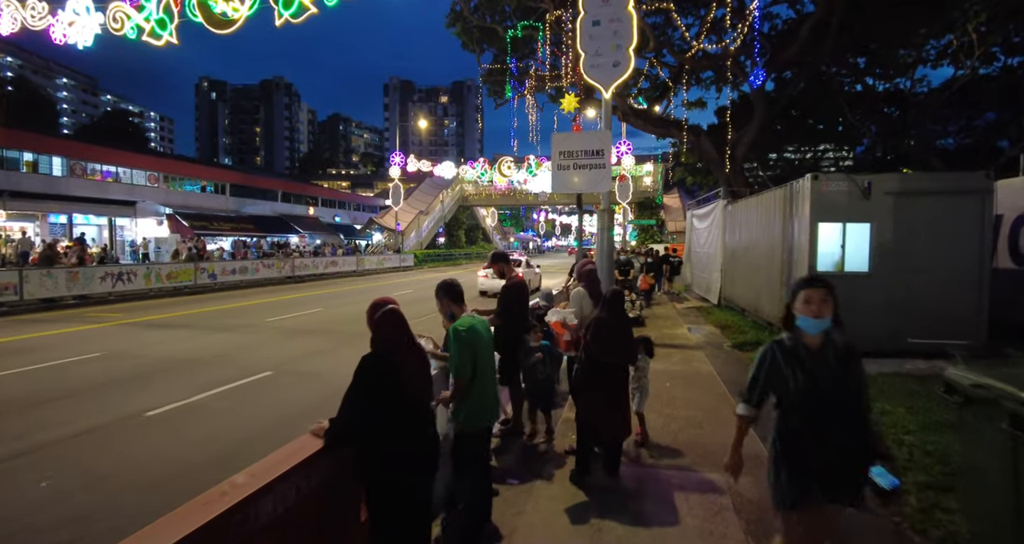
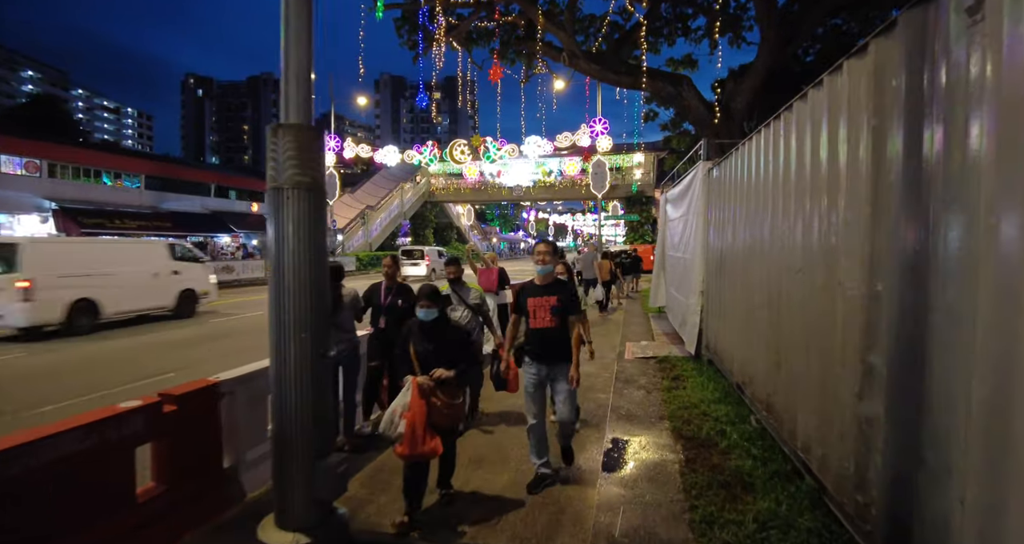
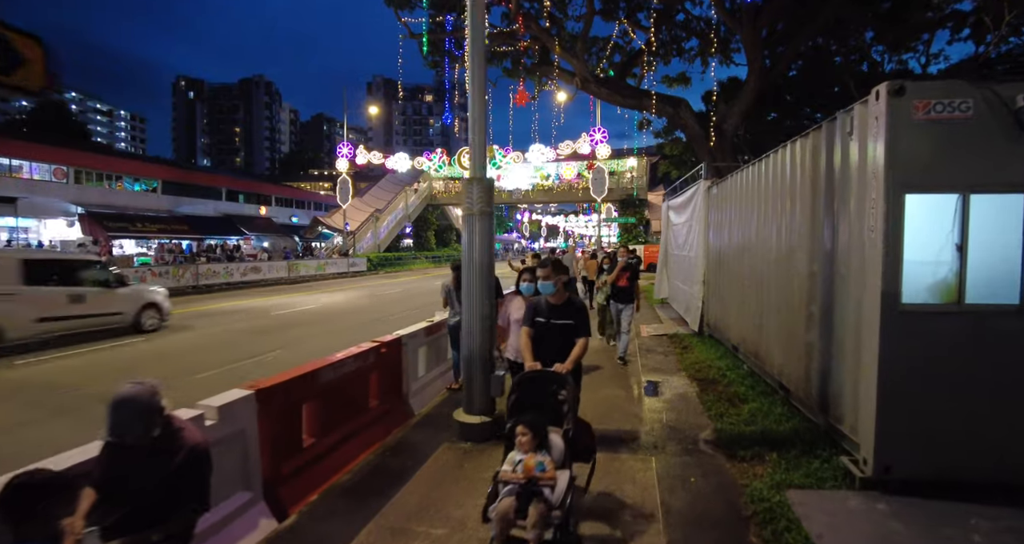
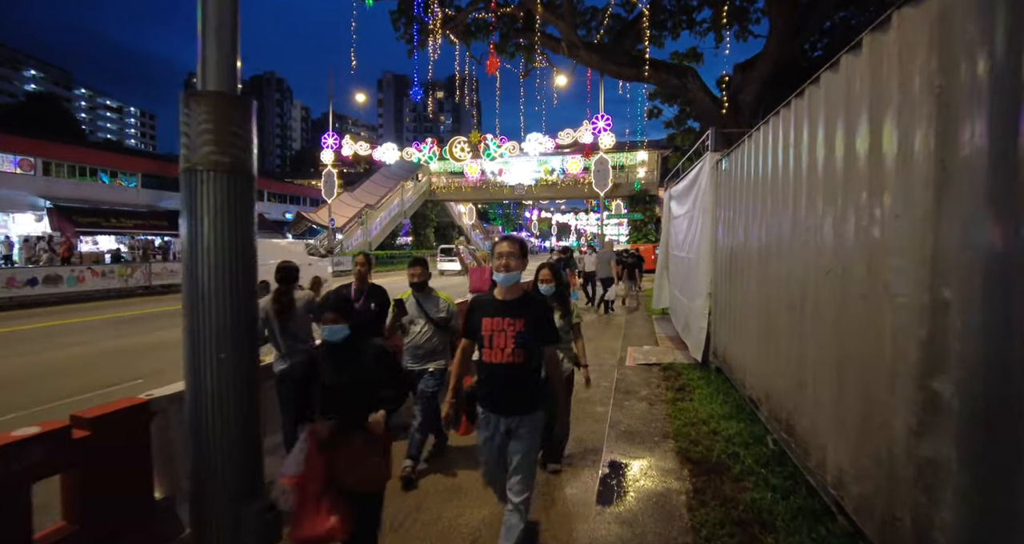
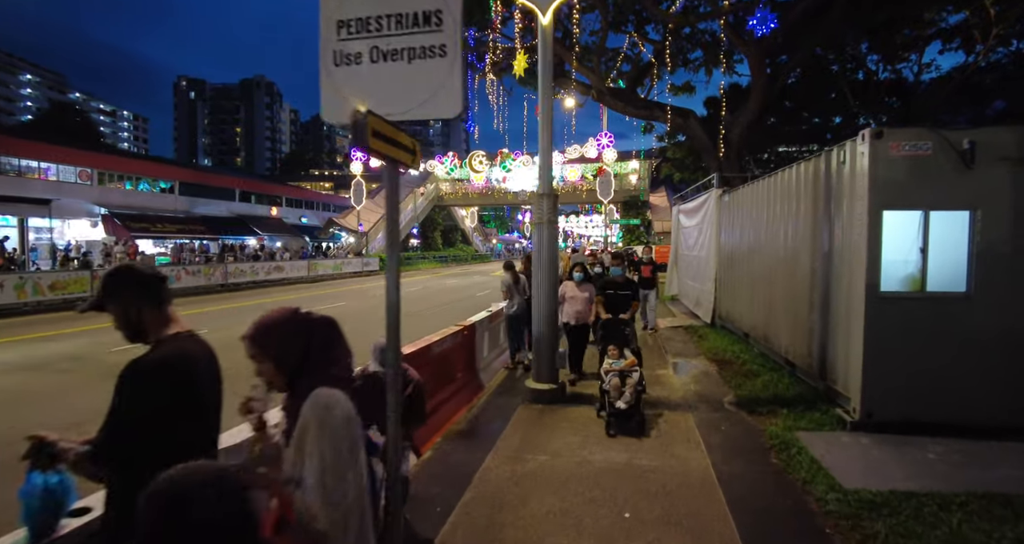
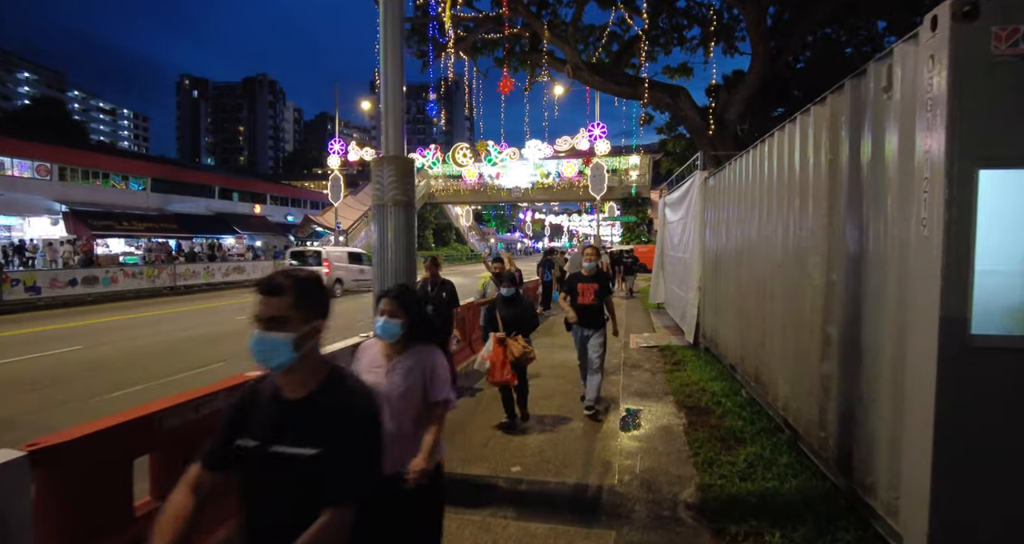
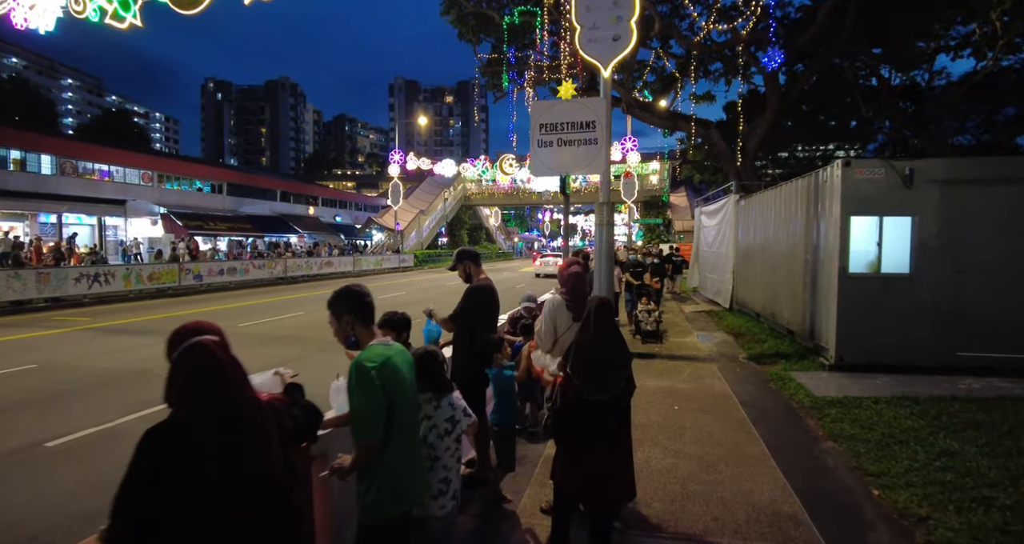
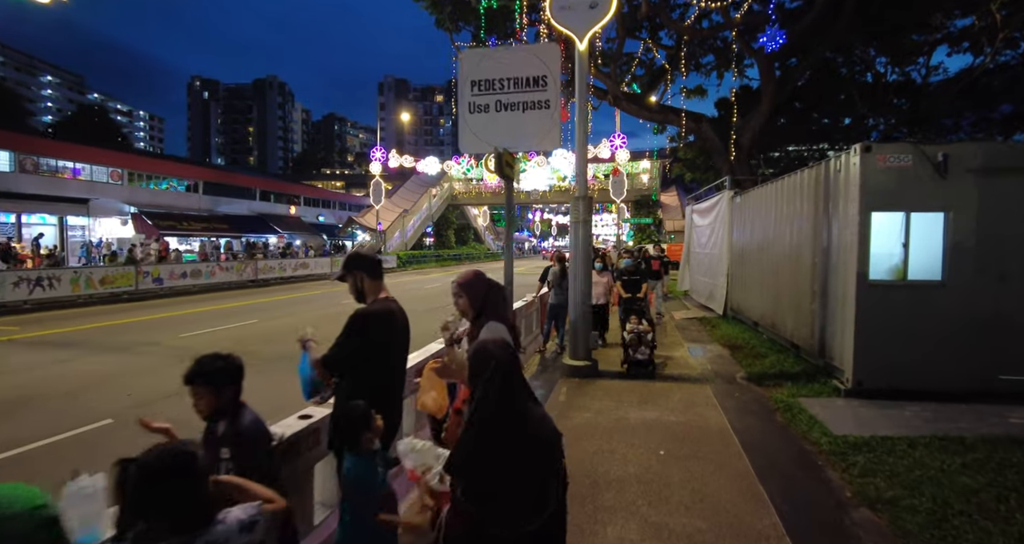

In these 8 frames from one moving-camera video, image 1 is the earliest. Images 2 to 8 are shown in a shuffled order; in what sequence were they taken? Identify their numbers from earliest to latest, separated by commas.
7, 8, 5, 3, 6, 2, 4
